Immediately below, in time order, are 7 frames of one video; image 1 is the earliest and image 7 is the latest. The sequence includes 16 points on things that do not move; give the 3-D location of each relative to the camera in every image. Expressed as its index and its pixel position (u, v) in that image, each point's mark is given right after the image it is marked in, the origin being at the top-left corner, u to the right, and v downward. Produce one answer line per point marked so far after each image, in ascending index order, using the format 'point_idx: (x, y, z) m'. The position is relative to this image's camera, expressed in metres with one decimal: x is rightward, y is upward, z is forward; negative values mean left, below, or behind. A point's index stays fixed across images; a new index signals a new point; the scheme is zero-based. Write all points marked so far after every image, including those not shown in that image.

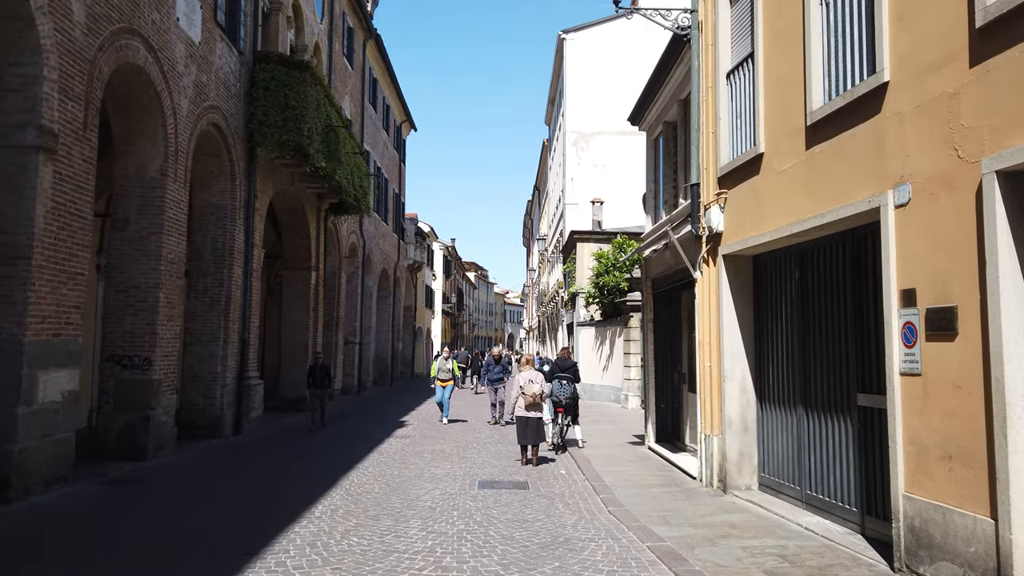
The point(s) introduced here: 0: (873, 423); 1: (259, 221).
0: (+2.8, -1.0, +5.7) m
1: (-5.1, +1.4, +15.0) m
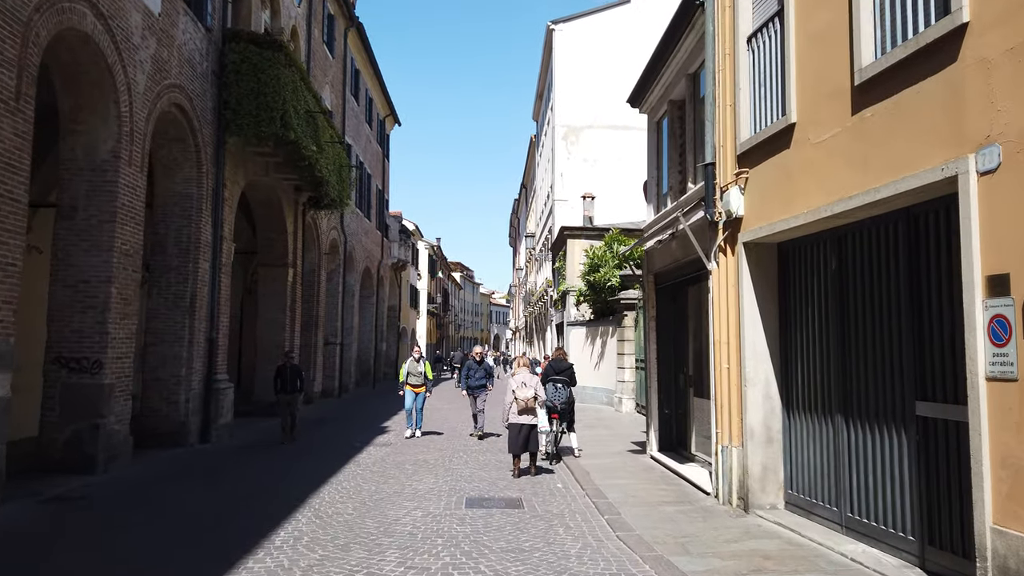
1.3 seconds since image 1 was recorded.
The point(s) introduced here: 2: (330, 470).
0: (+2.8, -1.0, +4.8) m
1: (-5.3, +1.4, +14.0) m
2: (-2.4, -2.4, +9.7) m
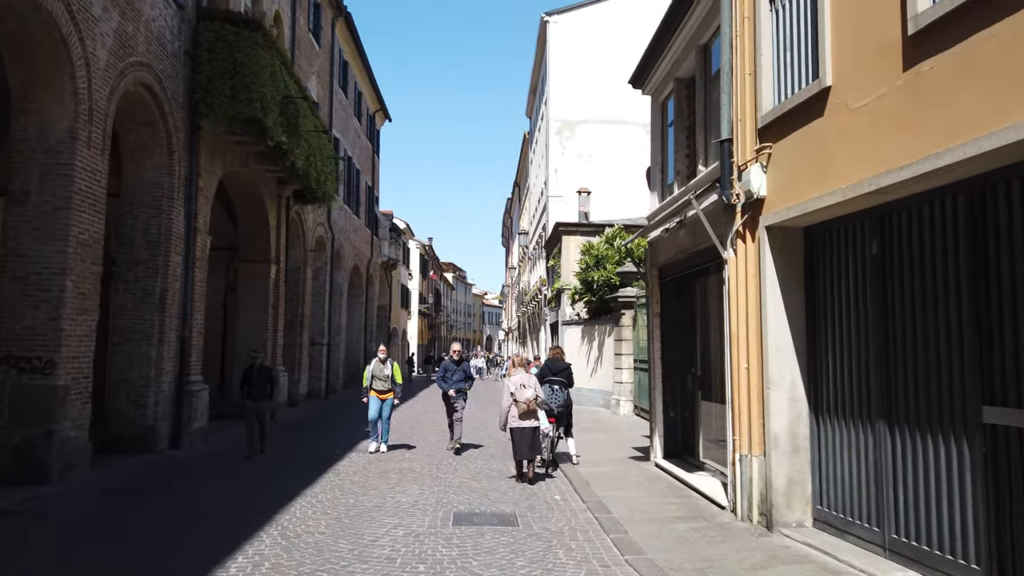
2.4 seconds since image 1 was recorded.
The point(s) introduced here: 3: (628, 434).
0: (+2.7, -0.9, +4.0) m
1: (-5.4, +1.5, +13.1) m
2: (-2.4, -2.3, +8.9) m
3: (+2.1, -2.6, +13.2) m
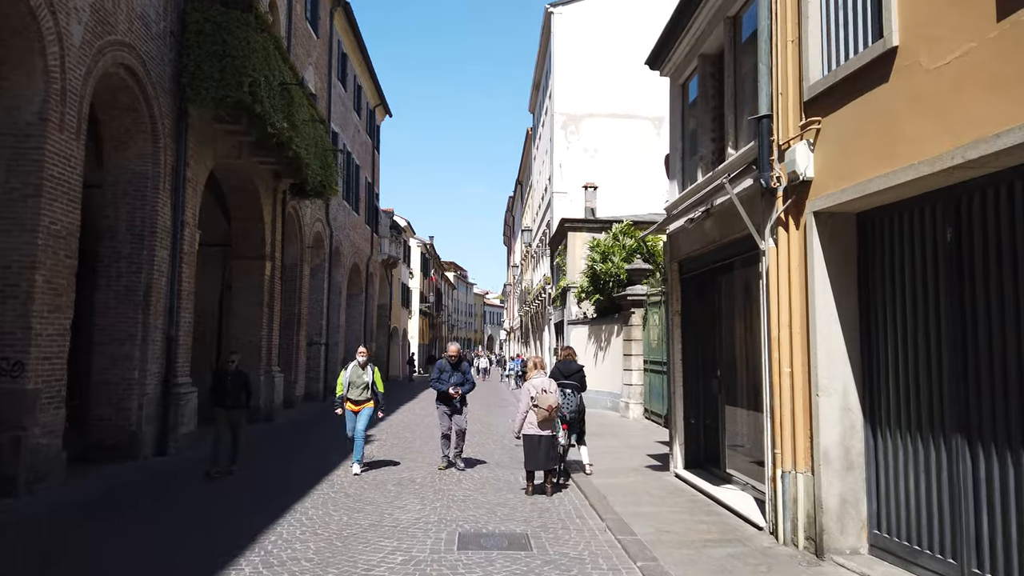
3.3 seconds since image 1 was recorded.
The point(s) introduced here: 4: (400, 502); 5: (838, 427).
0: (+2.8, -0.8, +3.3) m
1: (-5.3, +1.6, +12.4) m
2: (-2.3, -2.2, +8.1) m
3: (+2.2, -2.6, +12.5) m
4: (-1.1, -2.1, +7.4) m
5: (+2.3, -1.0, +5.2) m
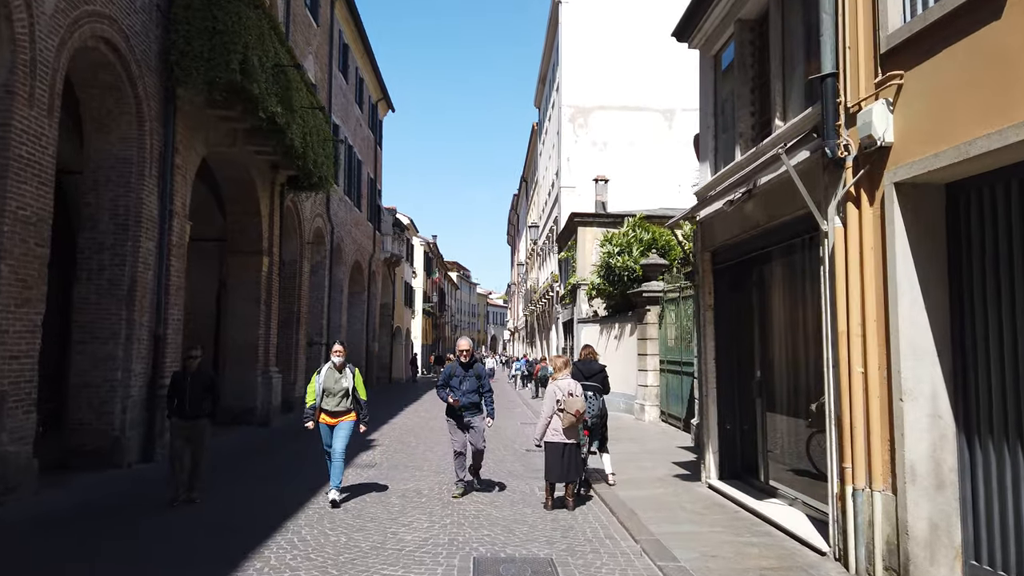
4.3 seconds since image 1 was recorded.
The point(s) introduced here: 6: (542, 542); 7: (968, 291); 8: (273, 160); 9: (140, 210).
0: (+3.0, -0.7, +2.5) m
1: (-5.2, +1.7, +11.6) m
2: (-2.2, -2.2, +7.3) m
3: (+2.4, -2.5, +11.7) m
4: (-1.0, -2.1, +6.6) m
5: (+2.5, -0.9, +4.4) m
6: (+0.2, -2.0, +5.8) m
7: (+2.7, 0.0, +4.4) m
8: (-4.8, +2.6, +14.7) m
9: (-5.1, +1.1, +10.2) m
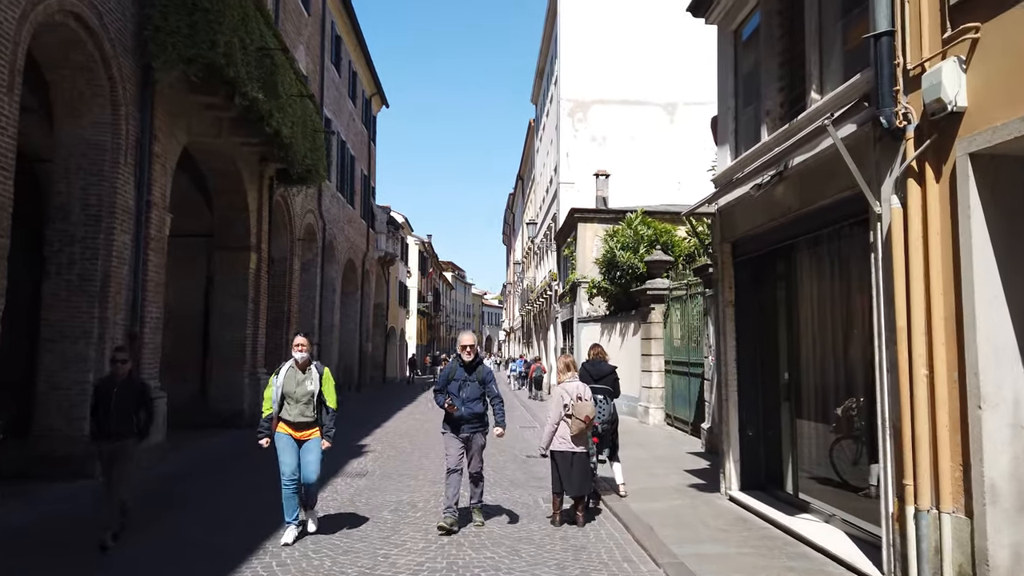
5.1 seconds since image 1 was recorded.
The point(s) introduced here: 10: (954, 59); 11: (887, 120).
0: (+3.0, -0.7, +1.9) m
1: (-5.2, +1.7, +10.9) m
2: (-2.1, -2.1, +6.7) m
3: (+2.4, -2.4, +11.0) m
4: (-0.9, -2.0, +5.9) m
5: (+2.5, -0.8, +3.8) m
6: (+0.3, -1.9, +5.2) m
7: (+2.8, 0.0, +3.8) m
8: (-4.8, +2.6, +14.0) m
9: (-5.1, +1.1, +9.5) m
10: (+2.3, +1.2, +4.0) m
11: (+2.2, +1.0, +4.4) m
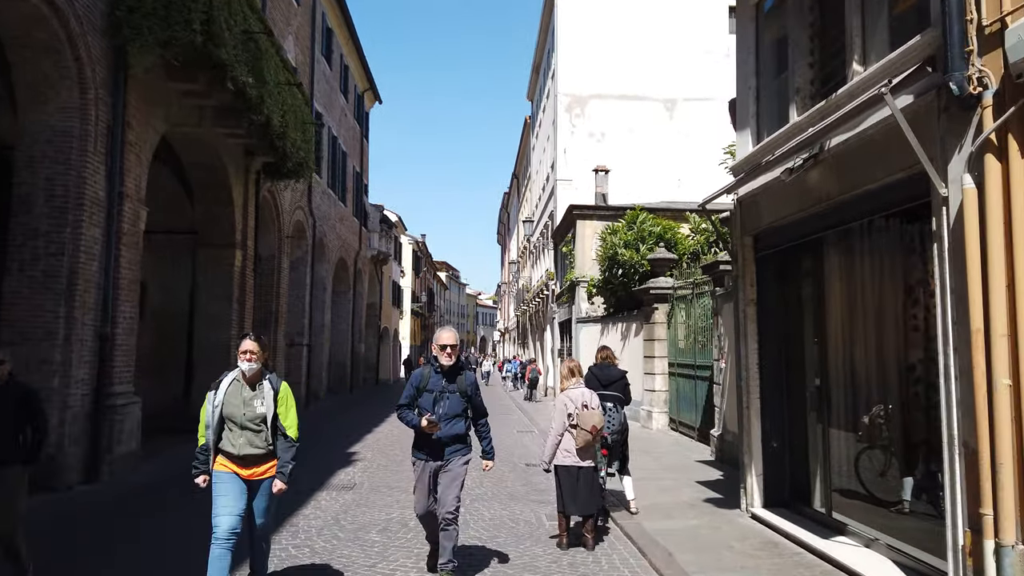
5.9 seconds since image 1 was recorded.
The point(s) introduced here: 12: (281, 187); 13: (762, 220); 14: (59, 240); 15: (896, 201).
0: (+3.1, -0.6, +1.2) m
1: (-5.2, +1.7, +10.2) m
2: (-2.1, -2.1, +6.0) m
3: (+2.3, -2.4, +10.4) m
4: (-0.9, -2.0, +5.3) m
5: (+2.5, -0.8, +3.1) m
6: (+0.3, -1.9, +4.5) m
7: (+2.8, +0.1, +3.1) m
8: (-4.8, +2.6, +13.3) m
9: (-5.1, +1.2, +8.8) m
10: (+2.4, +1.3, +3.3) m
11: (+2.2, +1.0, +3.7) m
12: (-5.4, +2.3, +17.1) m
13: (+2.2, +0.6, +6.5) m
14: (-5.3, +0.6, +8.7) m
15: (+2.4, +0.5, +4.6) m
